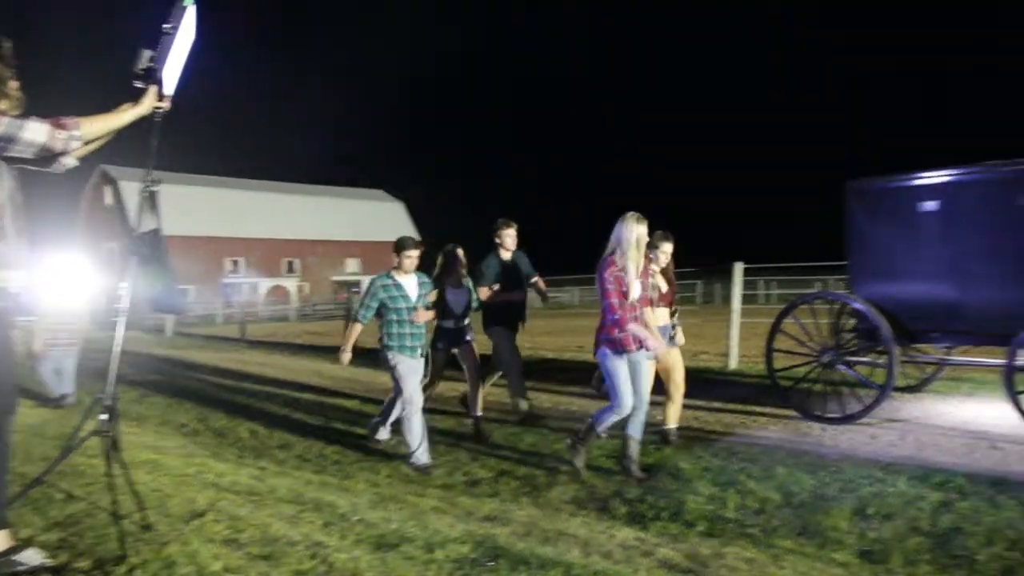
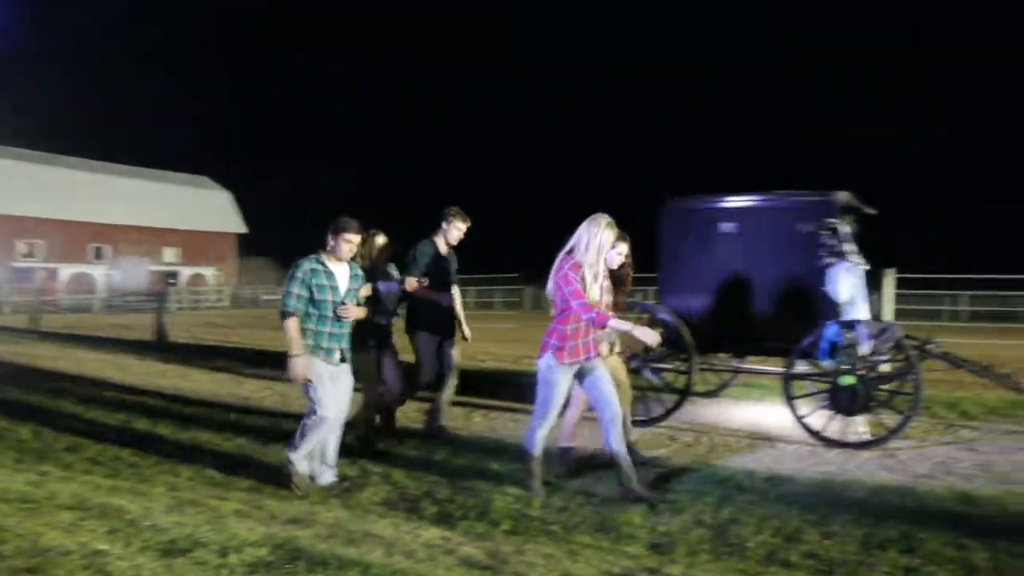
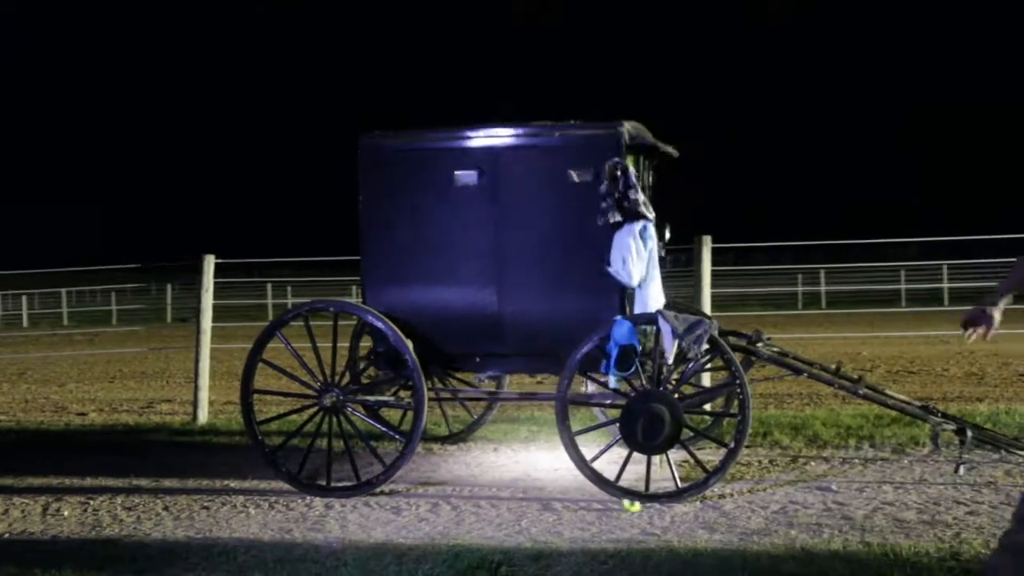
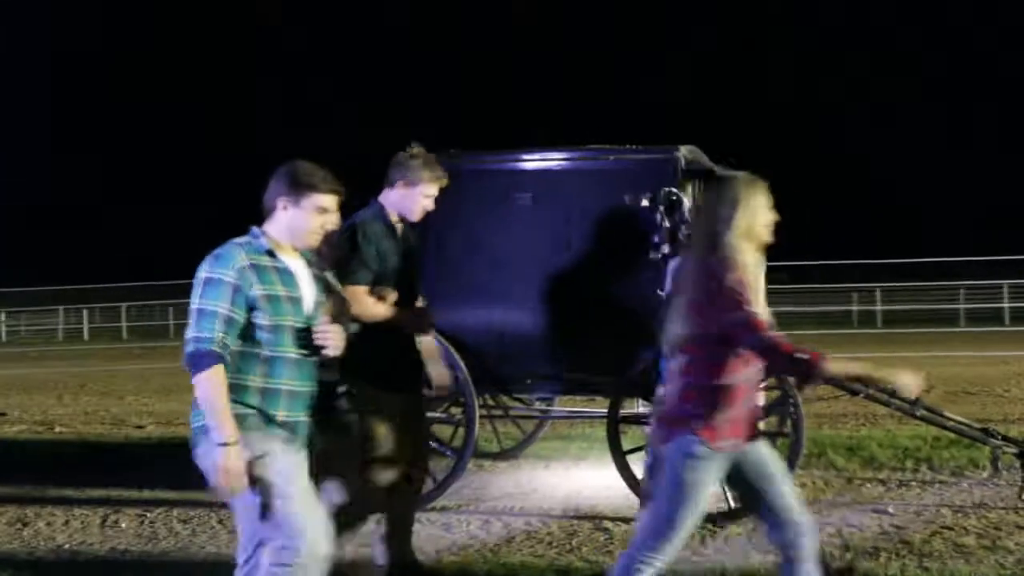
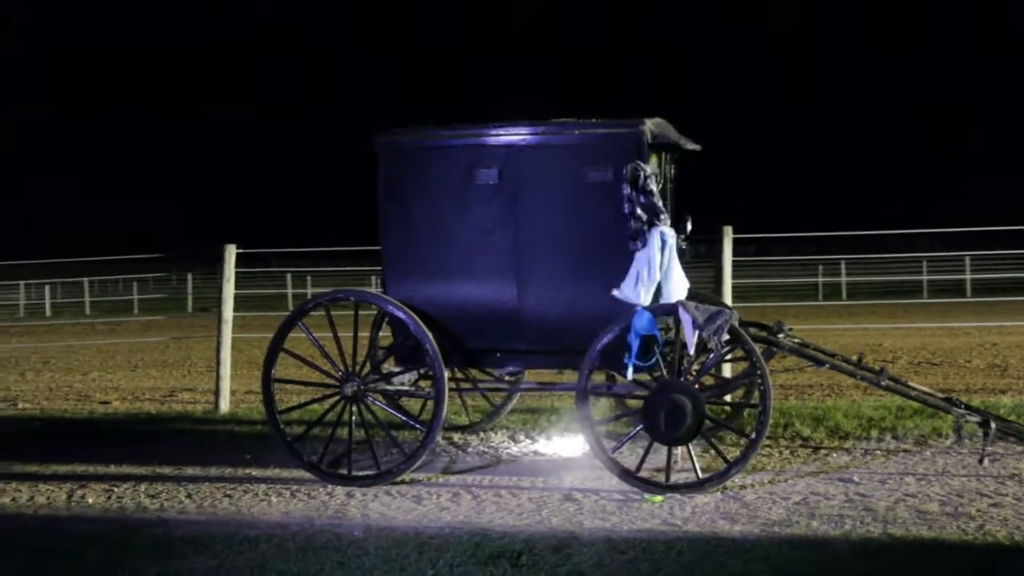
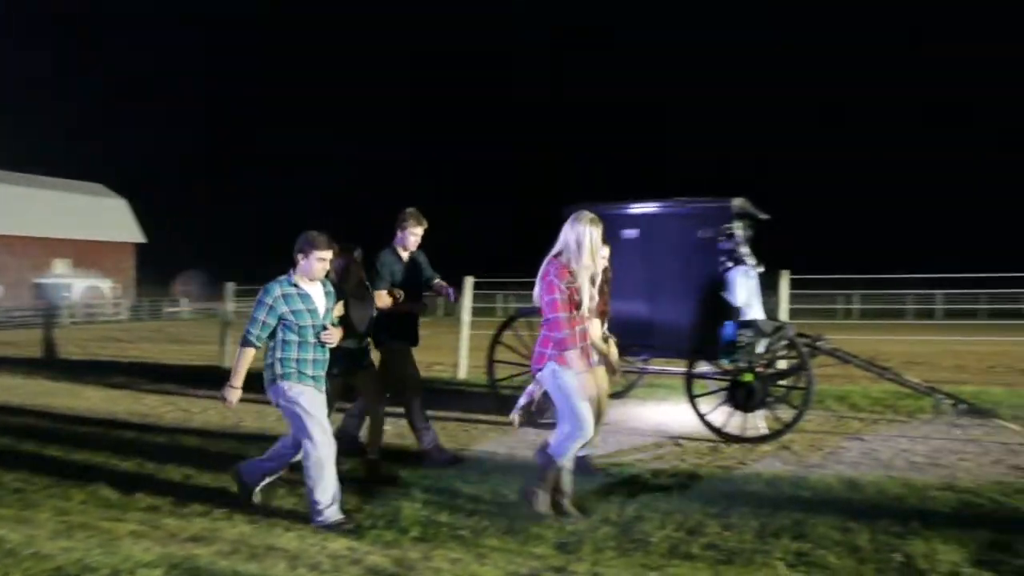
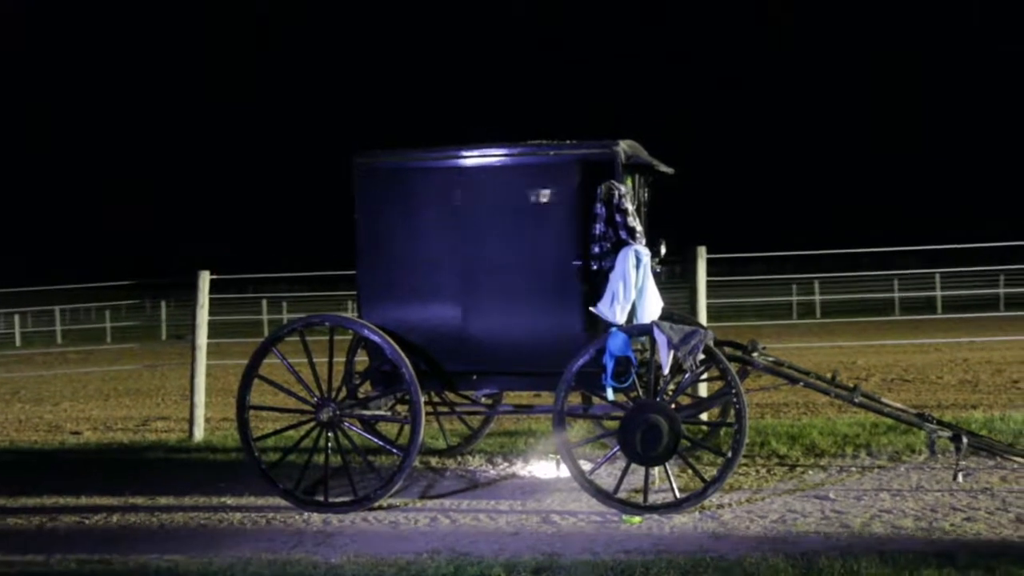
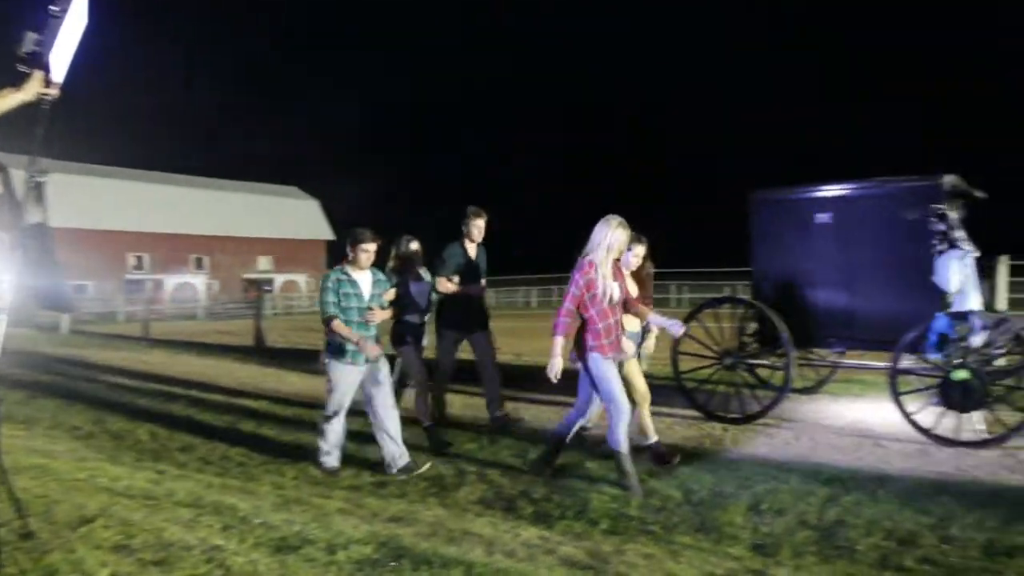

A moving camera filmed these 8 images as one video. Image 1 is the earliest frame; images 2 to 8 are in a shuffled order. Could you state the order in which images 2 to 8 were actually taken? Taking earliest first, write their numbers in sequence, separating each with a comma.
8, 2, 6, 4, 3, 5, 7
